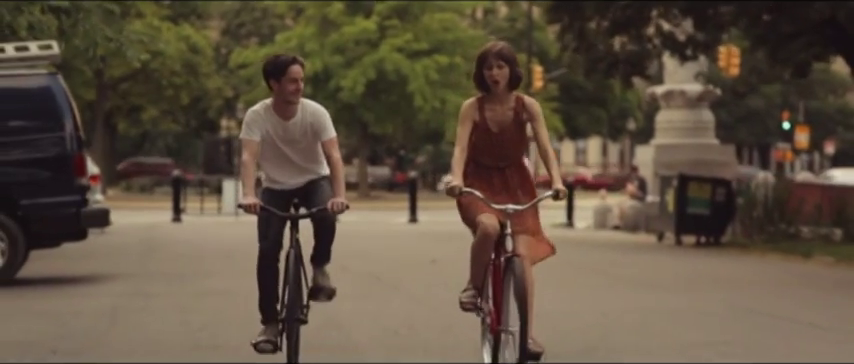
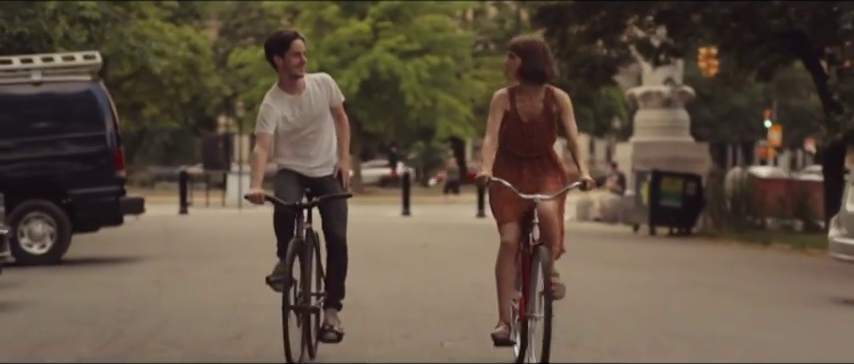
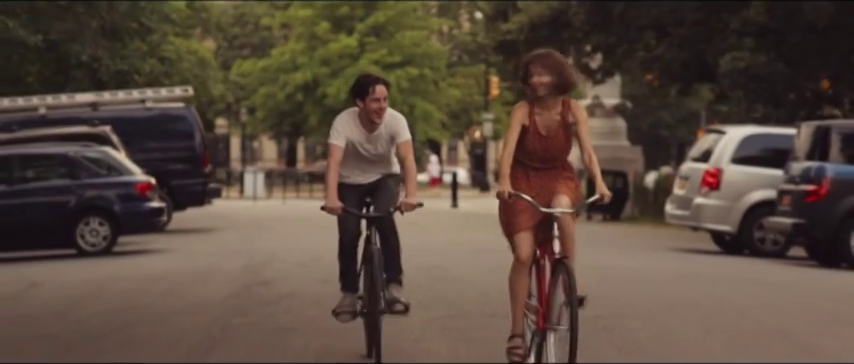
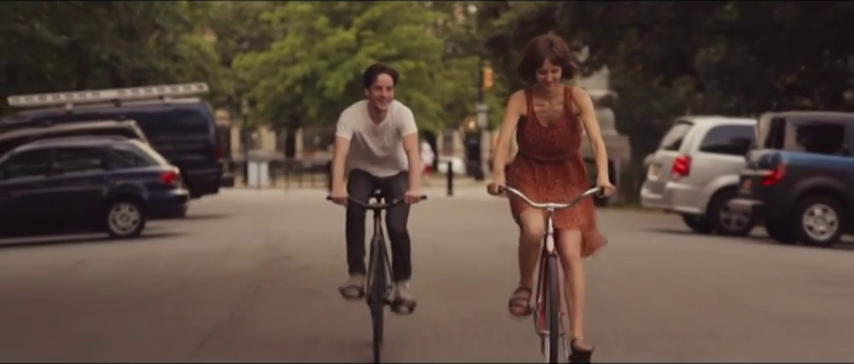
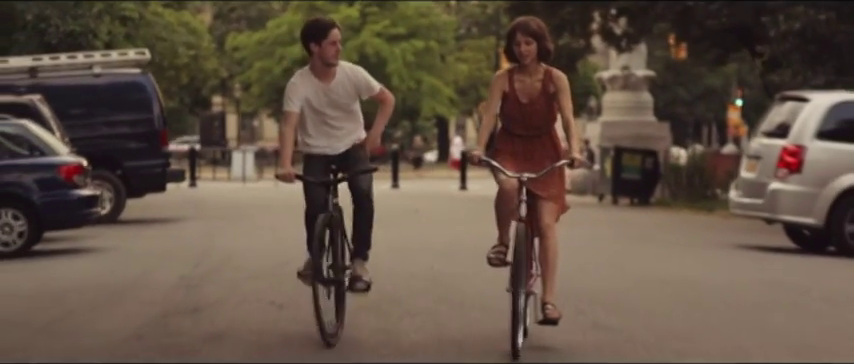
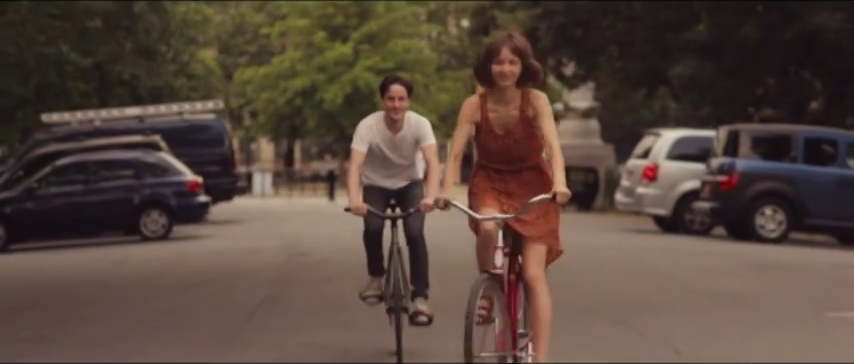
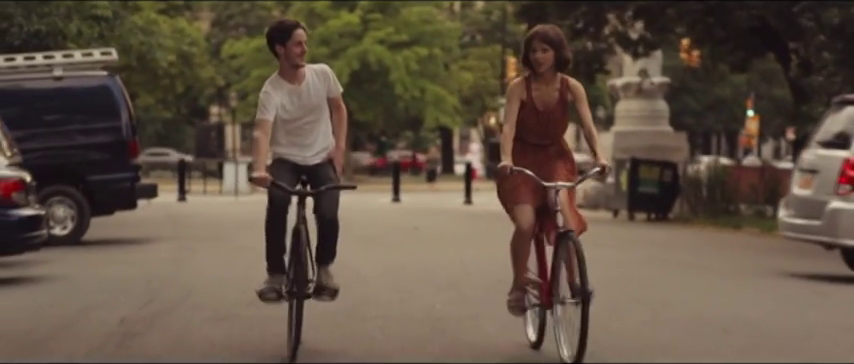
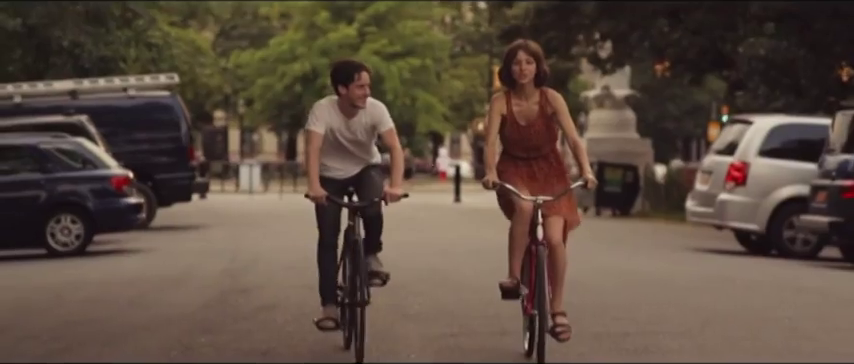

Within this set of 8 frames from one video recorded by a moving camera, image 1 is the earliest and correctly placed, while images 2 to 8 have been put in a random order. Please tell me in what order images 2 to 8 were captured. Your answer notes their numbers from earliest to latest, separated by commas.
2, 7, 5, 8, 3, 4, 6
